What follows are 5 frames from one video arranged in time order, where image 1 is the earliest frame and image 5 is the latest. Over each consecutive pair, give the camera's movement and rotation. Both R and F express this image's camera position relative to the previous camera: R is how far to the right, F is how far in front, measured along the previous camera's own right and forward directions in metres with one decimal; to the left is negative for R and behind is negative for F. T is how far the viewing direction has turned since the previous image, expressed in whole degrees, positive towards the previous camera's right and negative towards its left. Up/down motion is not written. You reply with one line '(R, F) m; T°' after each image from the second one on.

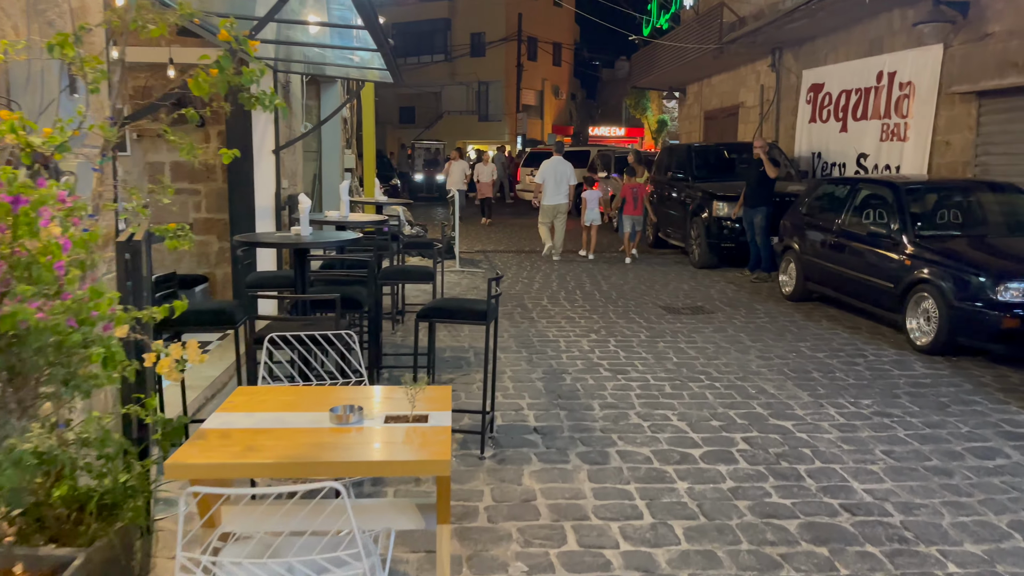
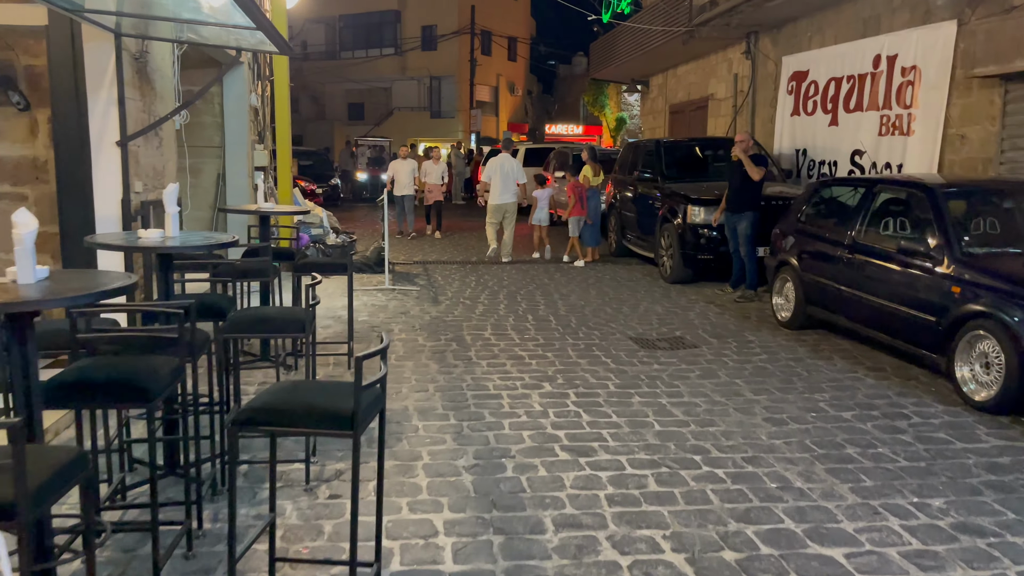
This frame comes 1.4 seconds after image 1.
(+0.2, +1.8) m; +3°
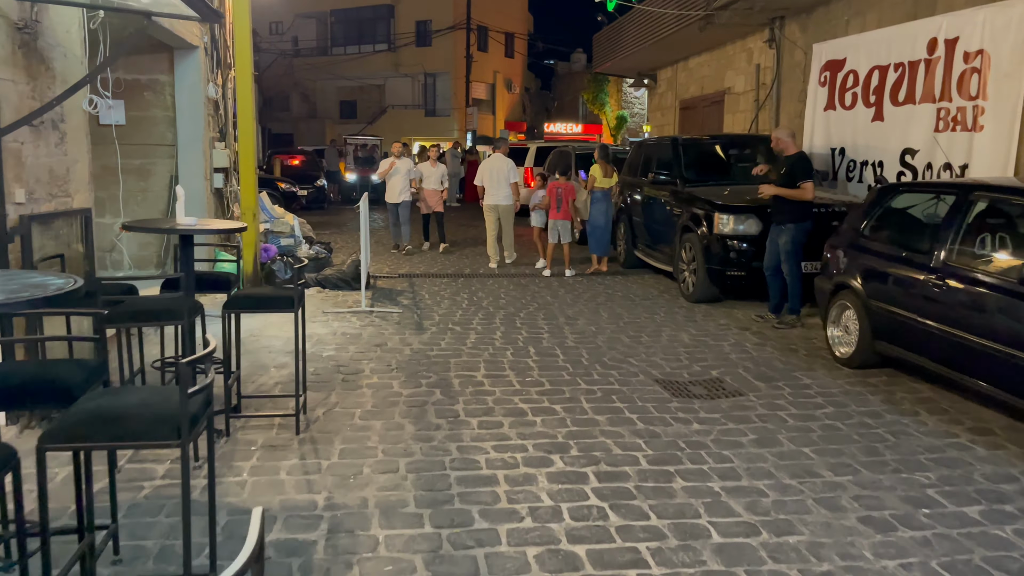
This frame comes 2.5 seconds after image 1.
(0.0, +1.4) m; 0°
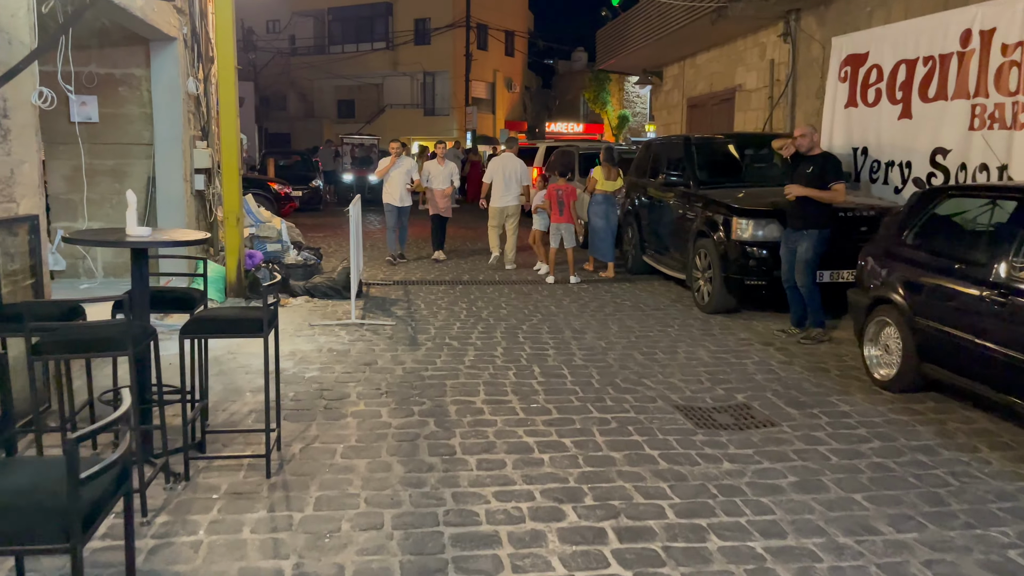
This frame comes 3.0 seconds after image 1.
(0.0, +0.6) m; 0°
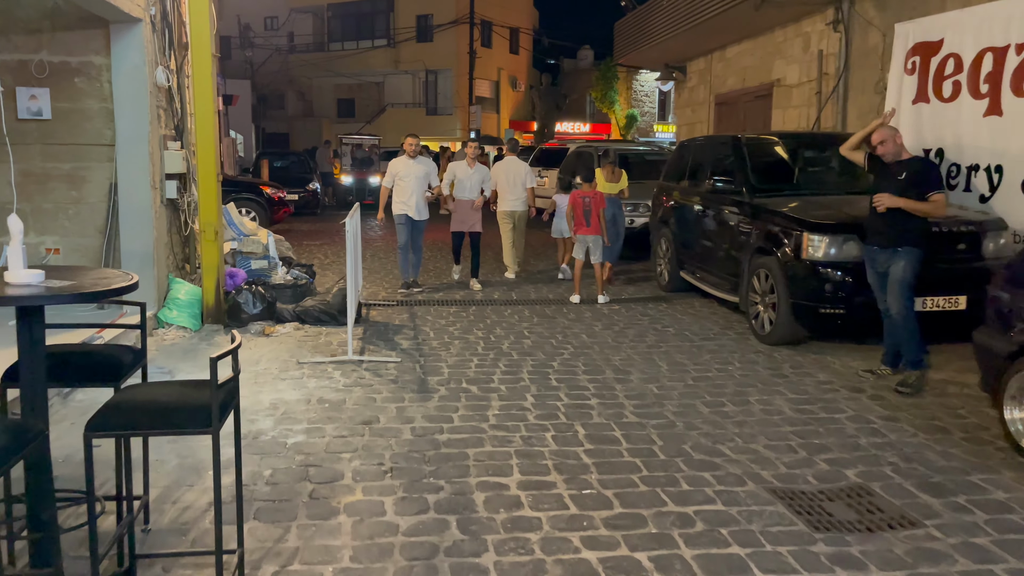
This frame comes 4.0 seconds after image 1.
(-0.2, +1.3) m; 0°
